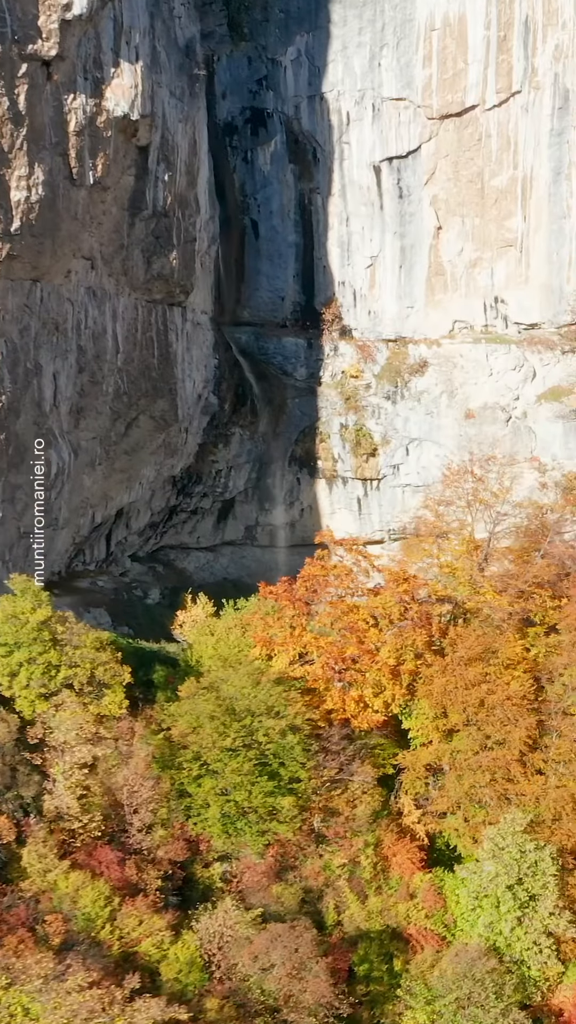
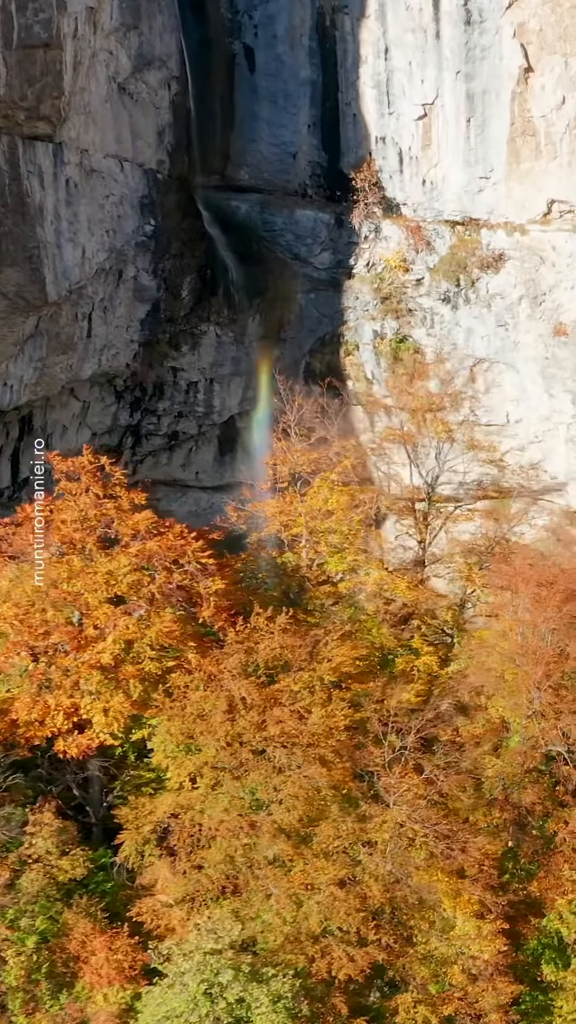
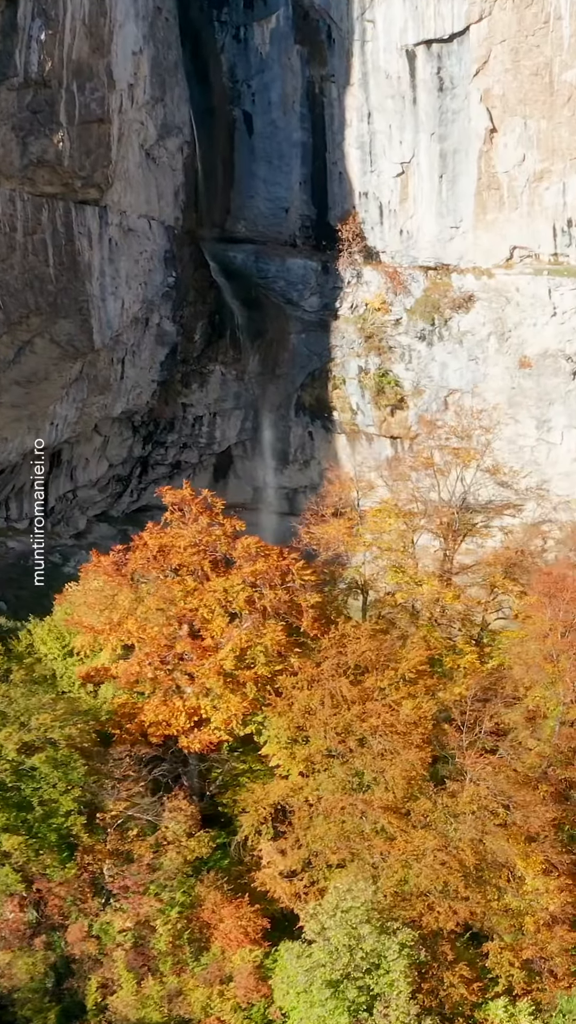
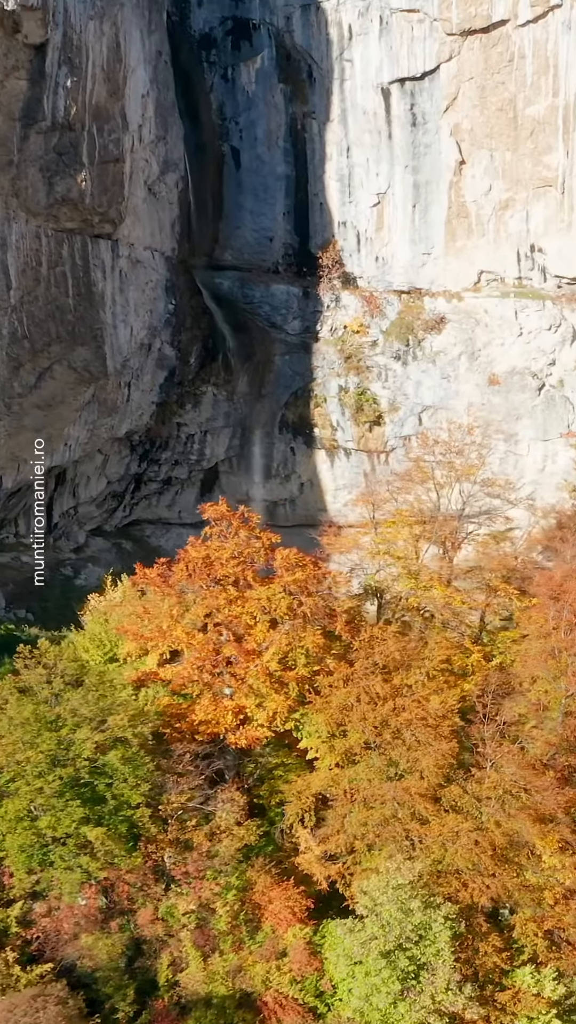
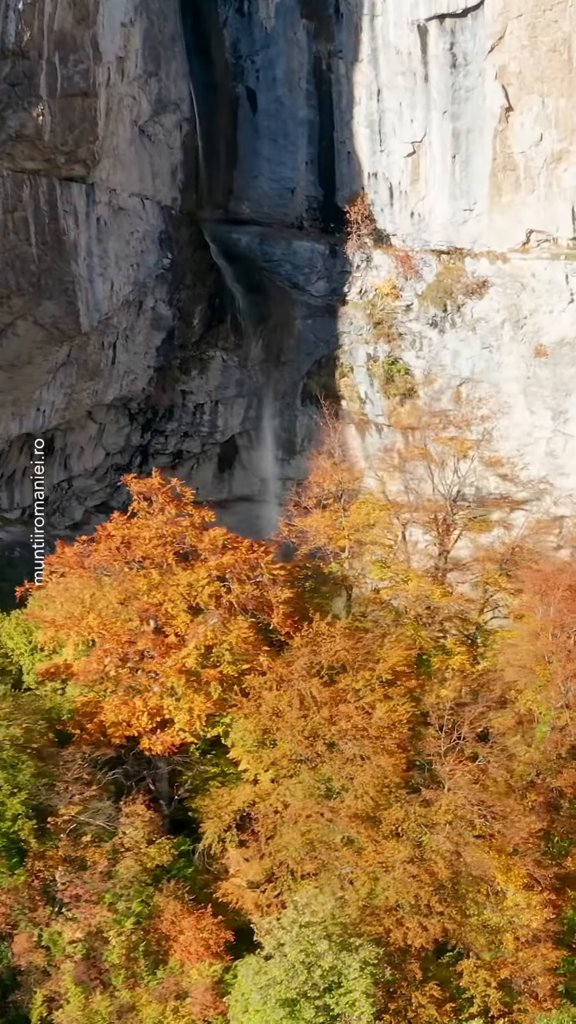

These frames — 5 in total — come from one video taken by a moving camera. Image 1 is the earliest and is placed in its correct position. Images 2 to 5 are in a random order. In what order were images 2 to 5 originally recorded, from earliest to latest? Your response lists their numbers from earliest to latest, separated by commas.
4, 3, 5, 2
